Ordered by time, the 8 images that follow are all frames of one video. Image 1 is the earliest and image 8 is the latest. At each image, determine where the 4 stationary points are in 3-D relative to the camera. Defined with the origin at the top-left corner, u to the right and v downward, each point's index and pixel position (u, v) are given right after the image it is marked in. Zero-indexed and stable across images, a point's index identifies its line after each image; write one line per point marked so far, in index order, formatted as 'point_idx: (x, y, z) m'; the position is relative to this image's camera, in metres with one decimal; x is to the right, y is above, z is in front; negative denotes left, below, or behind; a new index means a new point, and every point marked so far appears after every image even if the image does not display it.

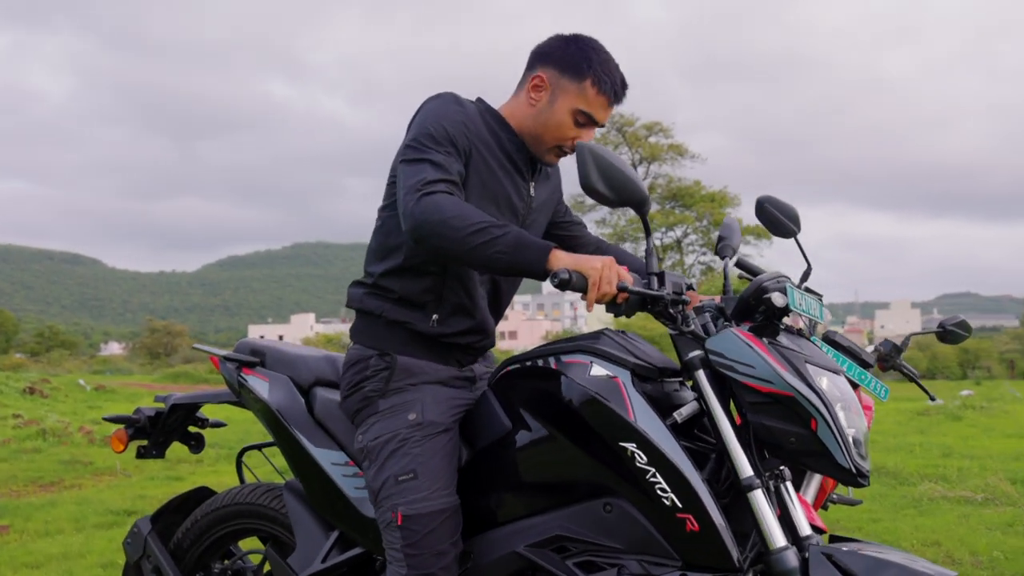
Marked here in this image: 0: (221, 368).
0: (-0.8, -0.2, +2.8) m
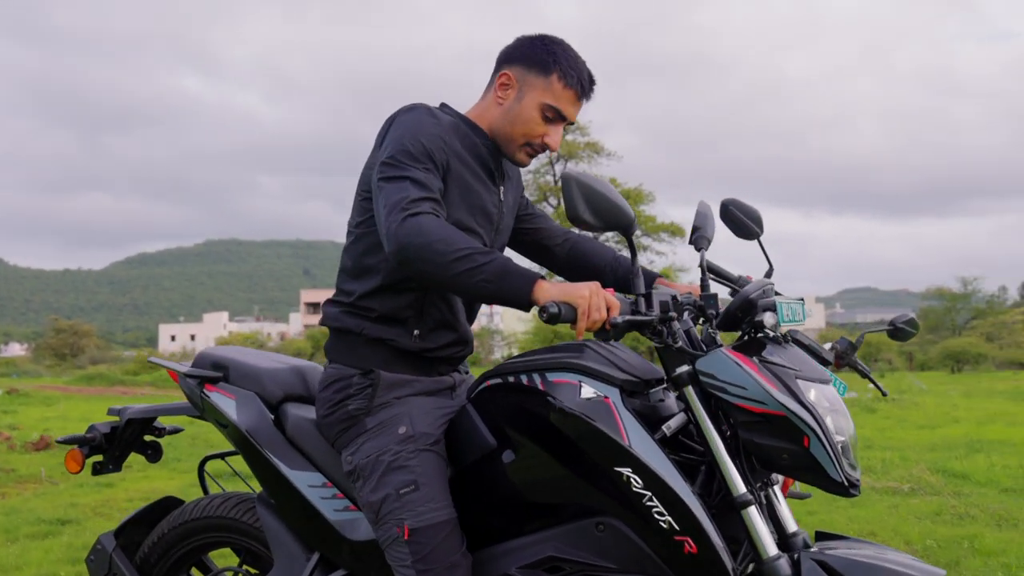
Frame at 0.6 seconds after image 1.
0: (-0.9, -0.3, +2.7) m
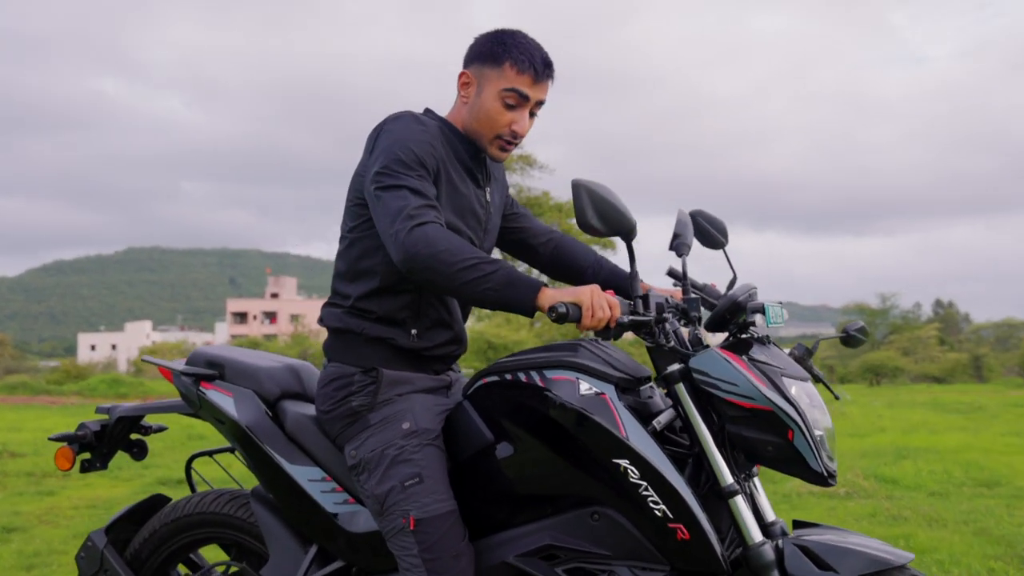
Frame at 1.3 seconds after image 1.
0: (-0.9, -0.3, +2.8) m
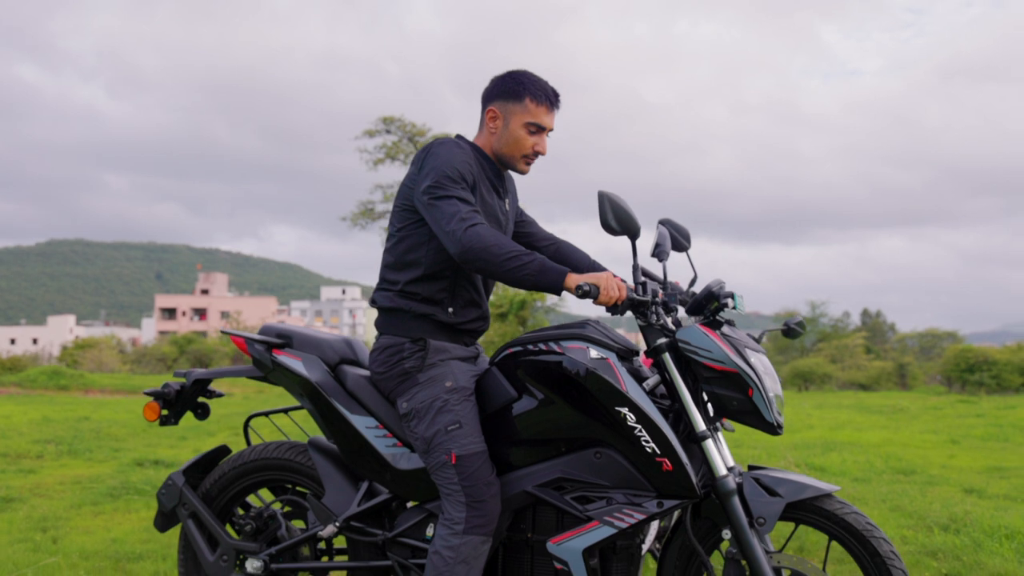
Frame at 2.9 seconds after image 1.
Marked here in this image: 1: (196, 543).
0: (-0.9, -0.2, +3.4) m
1: (-1.1, -0.9, +3.5) m
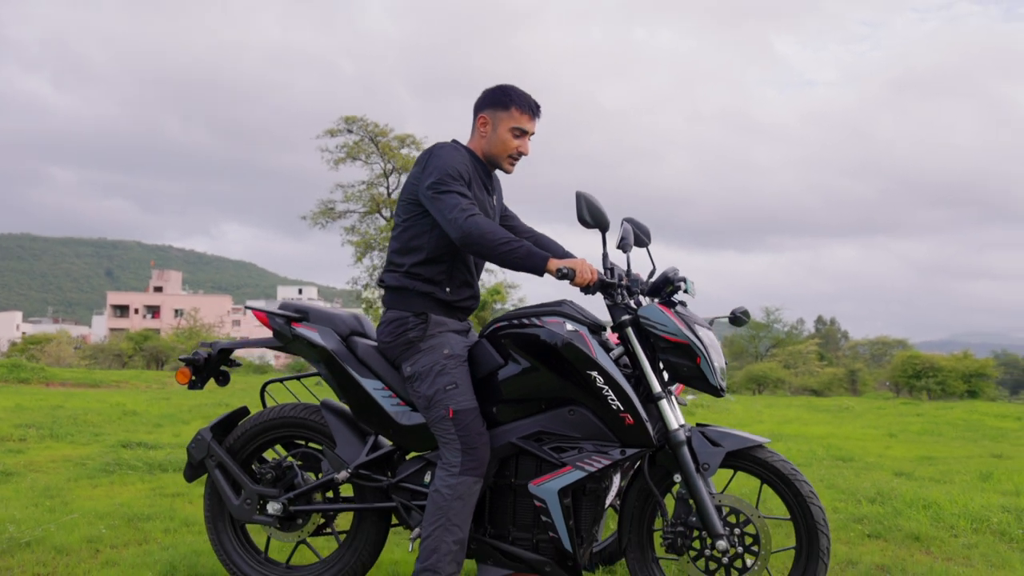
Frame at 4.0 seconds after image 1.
0: (-0.9, -0.1, +3.9) m
1: (-1.1, -0.8, +4.0) m
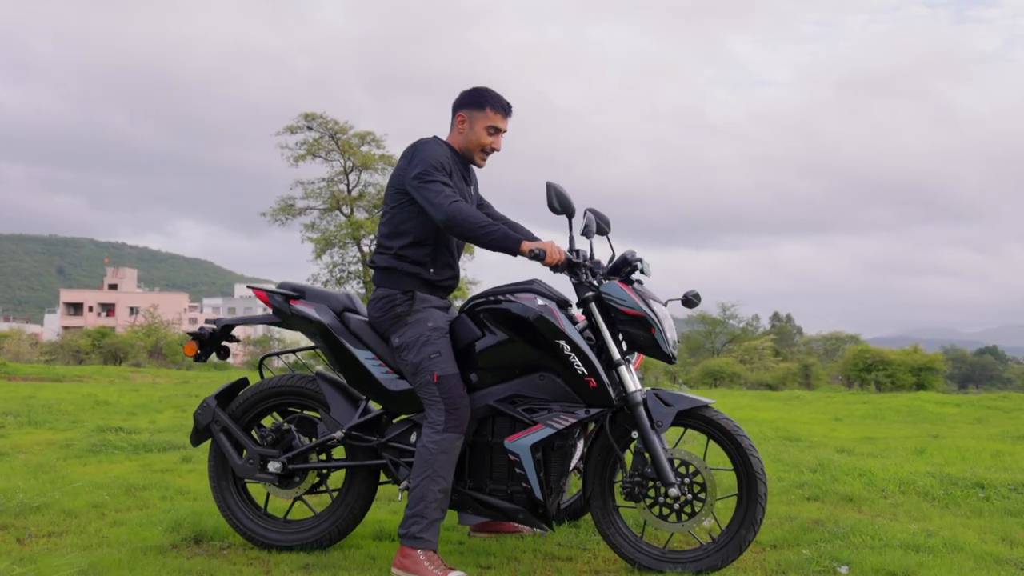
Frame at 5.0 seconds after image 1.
0: (-1.0, -0.1, +4.4) m
1: (-1.2, -0.7, +4.4) m
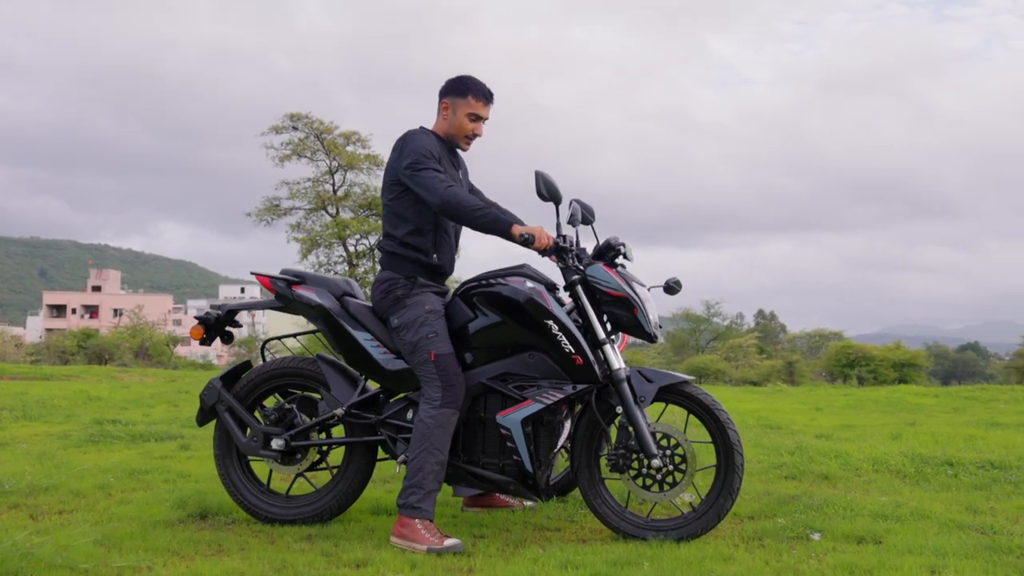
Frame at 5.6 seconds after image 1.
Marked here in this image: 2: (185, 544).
0: (-1.1, 0.0, +4.6) m
1: (-1.3, -0.6, +4.7) m
2: (-1.3, -1.0, +4.2) m
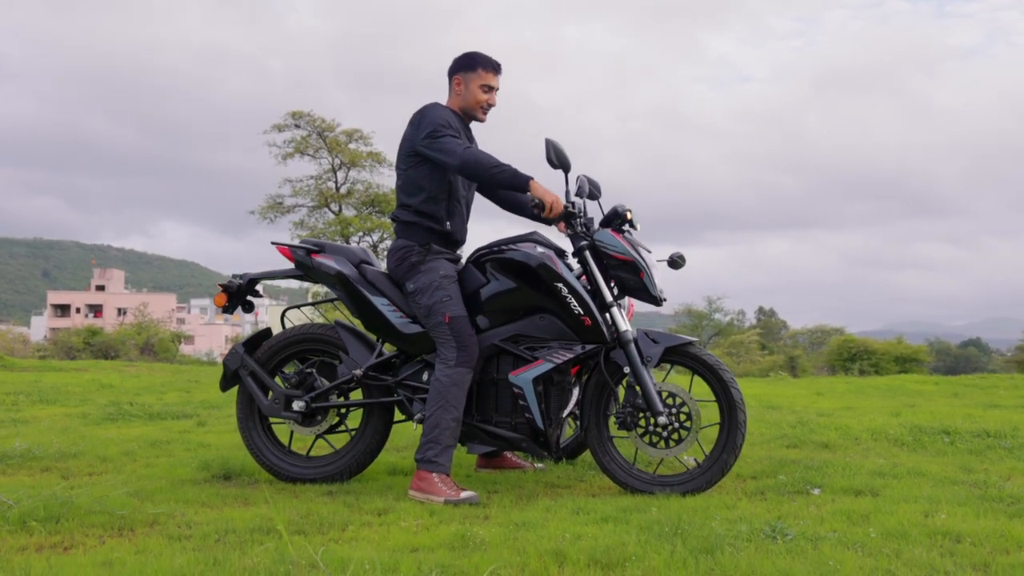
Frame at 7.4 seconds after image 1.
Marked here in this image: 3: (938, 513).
0: (-1.0, +0.2, +4.8) m
1: (-1.2, -0.5, +4.9) m
2: (-1.3, -0.9, +4.4) m
3: (+1.6, -0.9, +3.9) m
